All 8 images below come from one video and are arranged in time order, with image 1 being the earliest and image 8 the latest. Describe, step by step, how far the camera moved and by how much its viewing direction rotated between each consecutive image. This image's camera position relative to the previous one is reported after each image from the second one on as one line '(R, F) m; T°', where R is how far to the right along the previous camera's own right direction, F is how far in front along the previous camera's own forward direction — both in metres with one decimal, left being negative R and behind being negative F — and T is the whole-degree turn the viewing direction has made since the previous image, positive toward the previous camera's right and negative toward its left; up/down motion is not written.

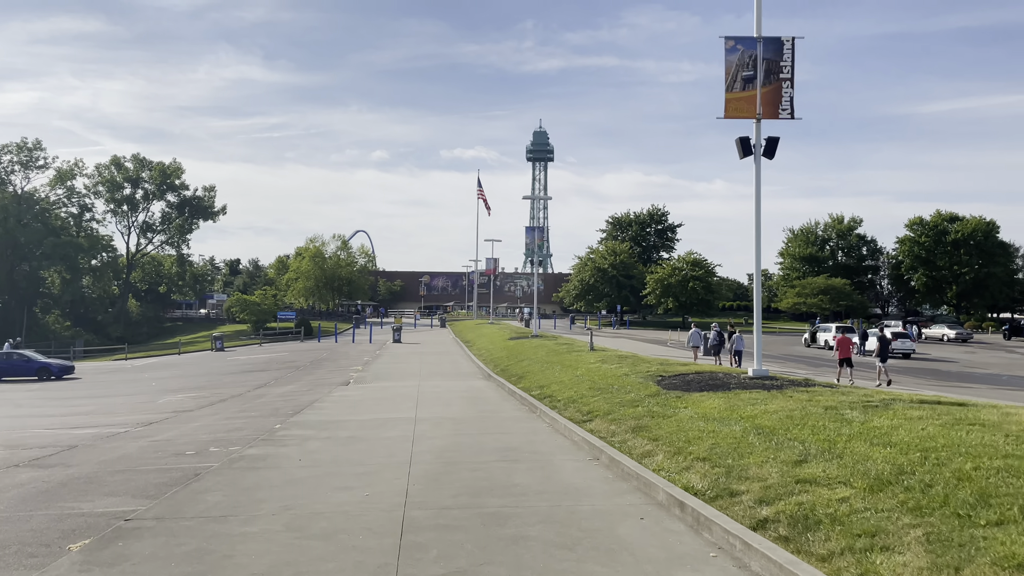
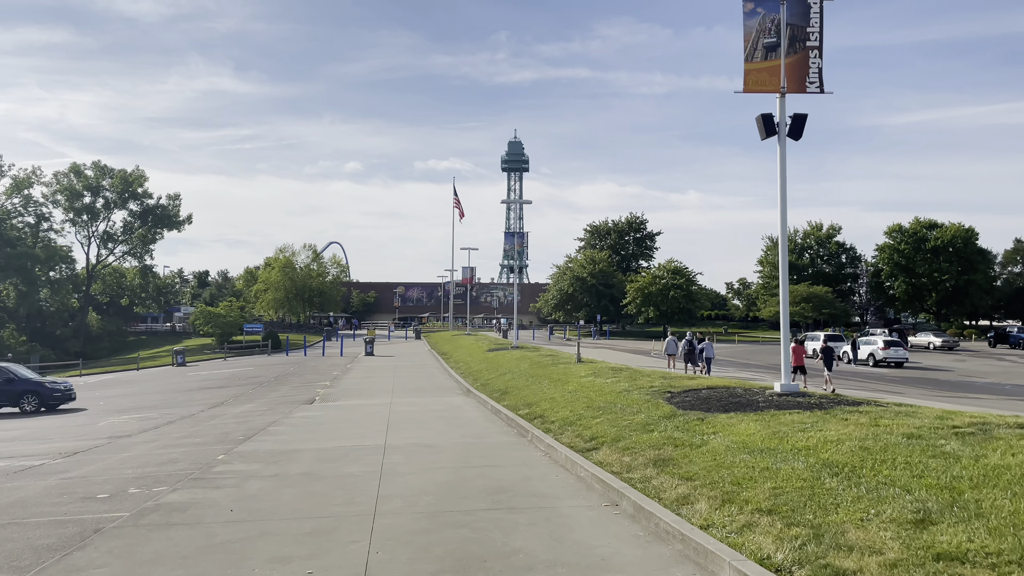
(-0.2, +2.2) m; +2°
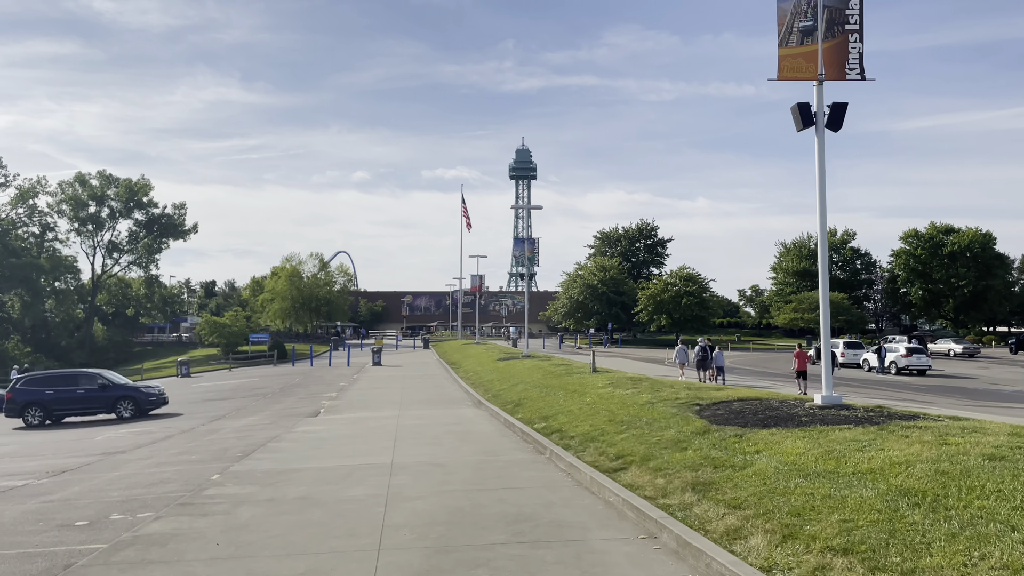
(-0.1, +0.9) m; -1°
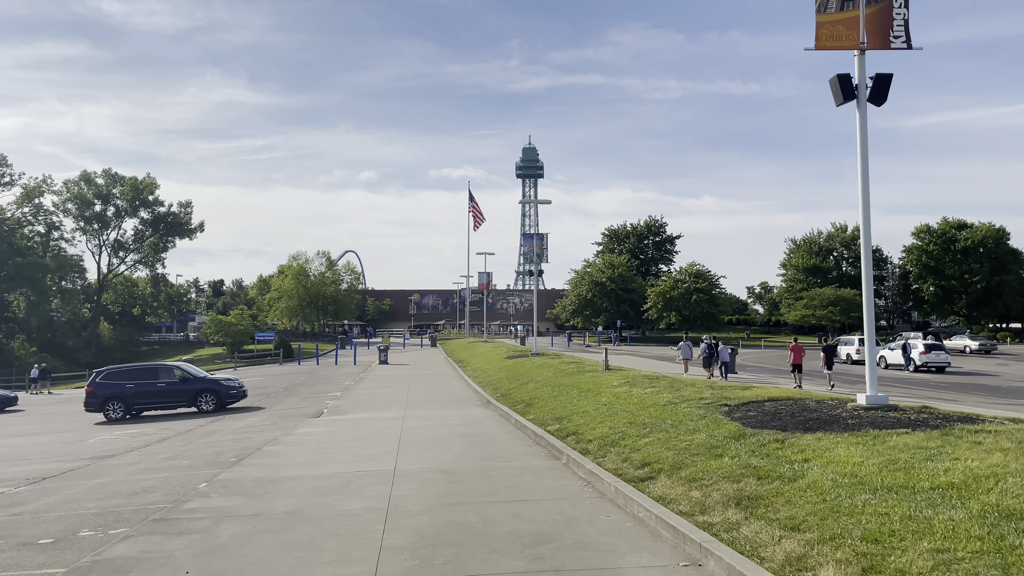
(-0.1, +1.0) m; 0°
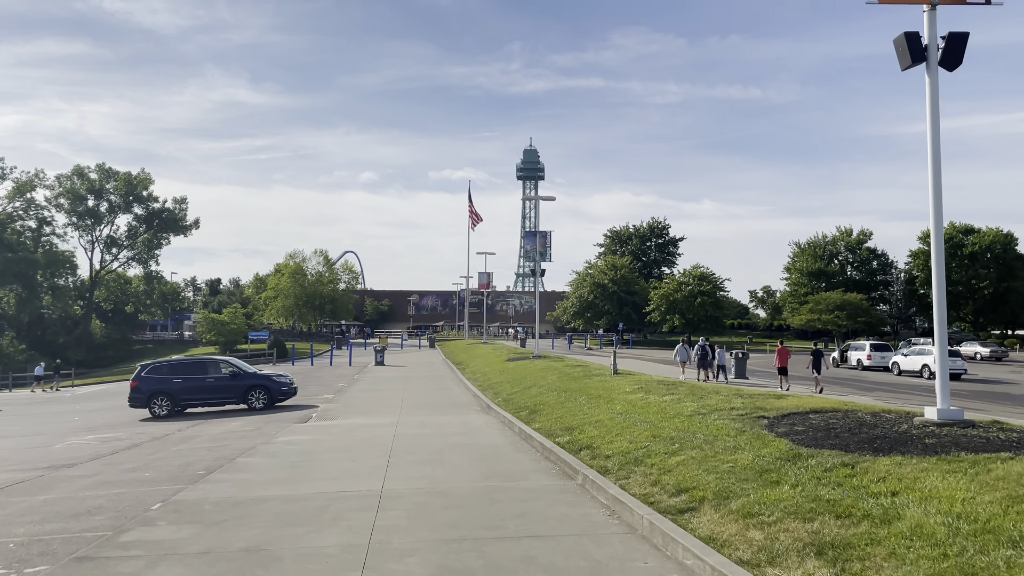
(-0.1, +1.5) m; 0°
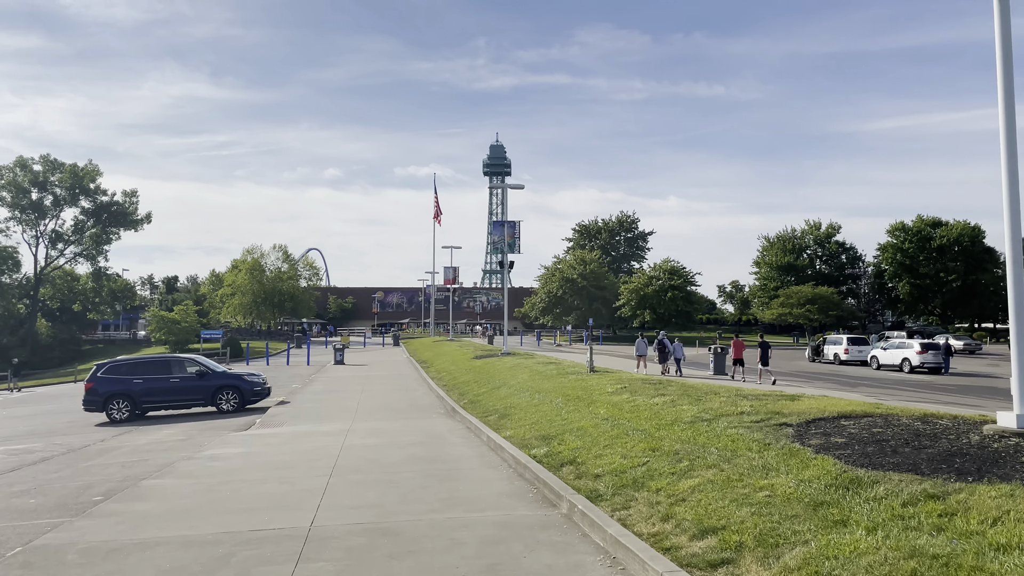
(0.0, +2.0) m; +2°
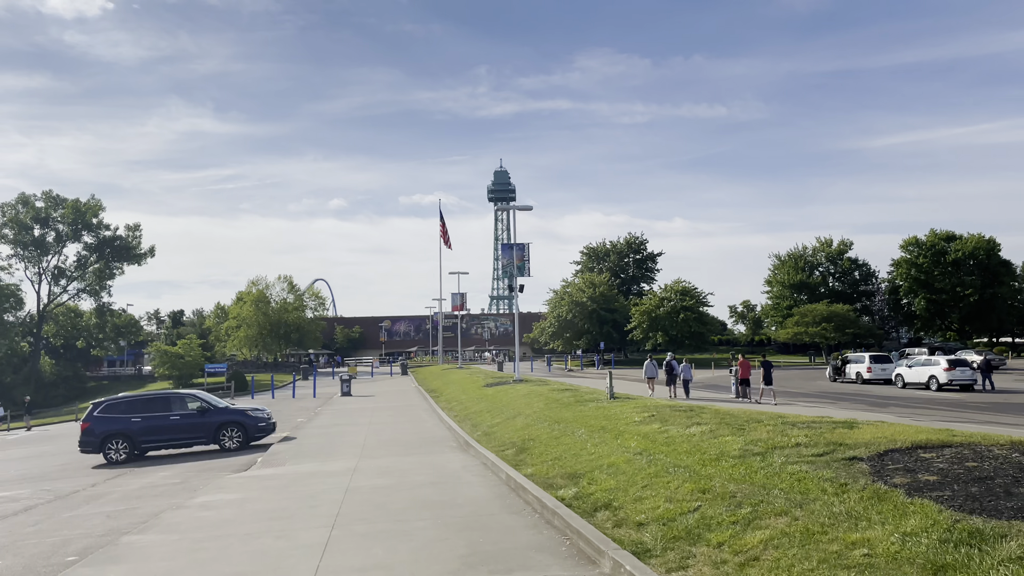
(-0.2, +1.1) m; 0°
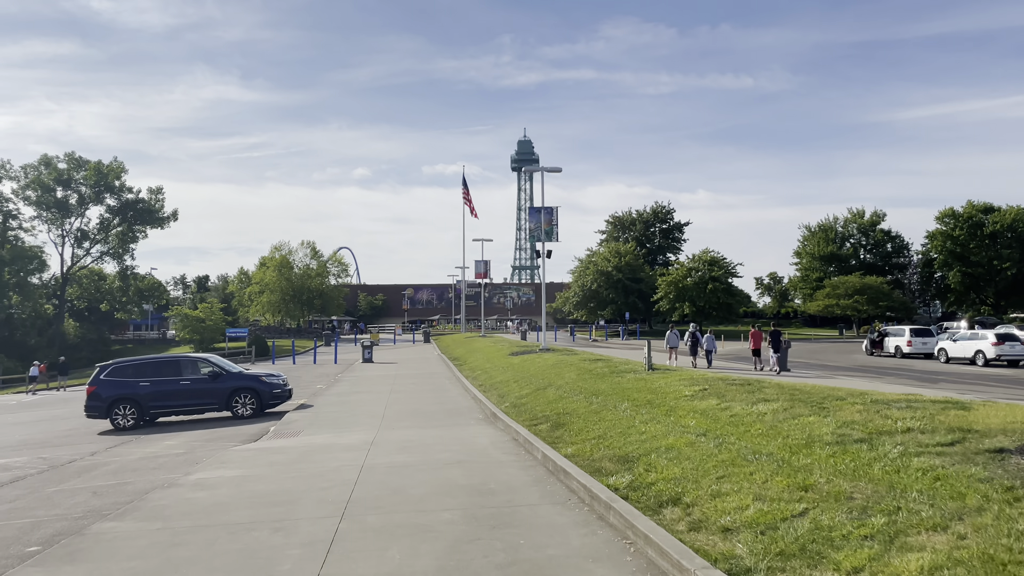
(-0.2, +1.6) m; -2°
